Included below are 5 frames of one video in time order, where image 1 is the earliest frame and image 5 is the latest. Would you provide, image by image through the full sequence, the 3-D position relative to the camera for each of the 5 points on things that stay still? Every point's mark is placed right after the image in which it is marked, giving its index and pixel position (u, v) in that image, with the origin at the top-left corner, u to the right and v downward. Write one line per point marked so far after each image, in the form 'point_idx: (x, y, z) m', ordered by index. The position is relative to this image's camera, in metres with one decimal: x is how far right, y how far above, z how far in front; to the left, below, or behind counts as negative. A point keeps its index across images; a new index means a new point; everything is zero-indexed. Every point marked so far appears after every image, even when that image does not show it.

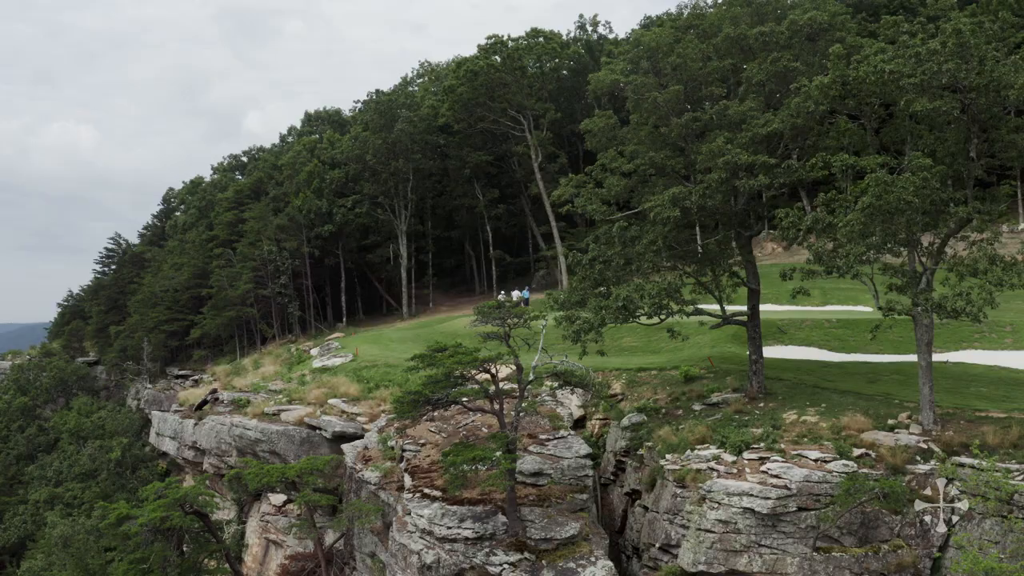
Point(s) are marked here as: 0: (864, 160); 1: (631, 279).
0: (+6.8, +2.5, +13.5) m
1: (+3.0, +0.2, +17.5) m
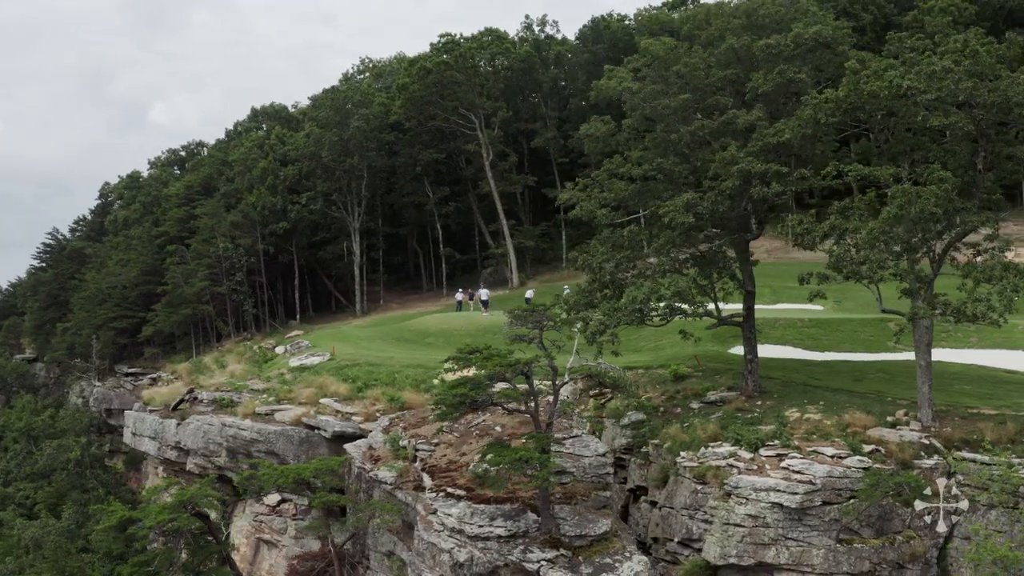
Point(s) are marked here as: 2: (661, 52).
0: (+7.4, +2.4, +14.2) m
1: (+3.3, +0.2, +17.9) m
2: (+3.9, +6.2, +18.8) m
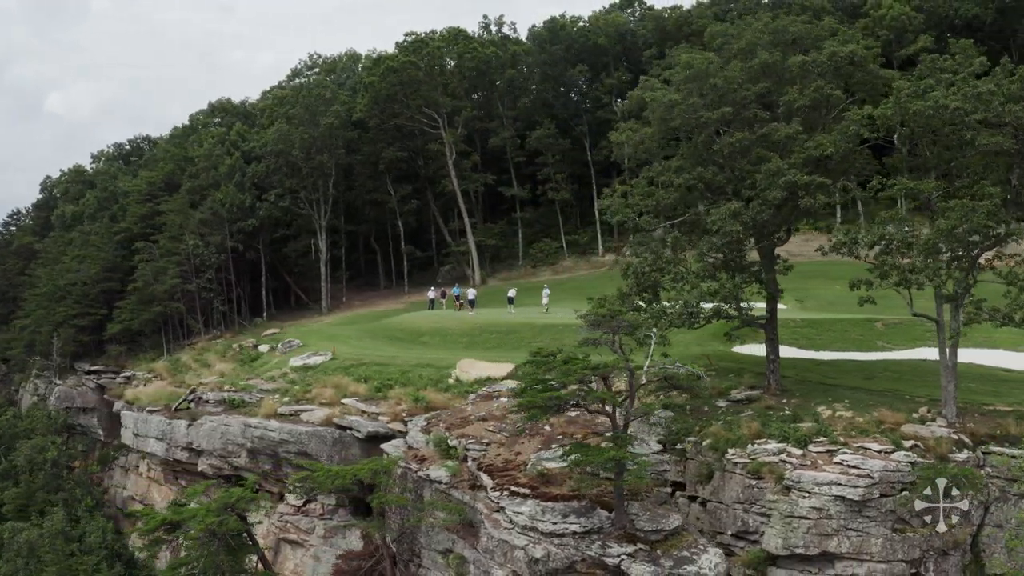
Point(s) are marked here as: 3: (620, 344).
0: (+8.8, +2.2, +15.2) m
1: (+4.5, +0.1, +18.6) m
2: (+5.1, +6.1, +19.5) m
3: (+2.6, -1.2, +14.9) m
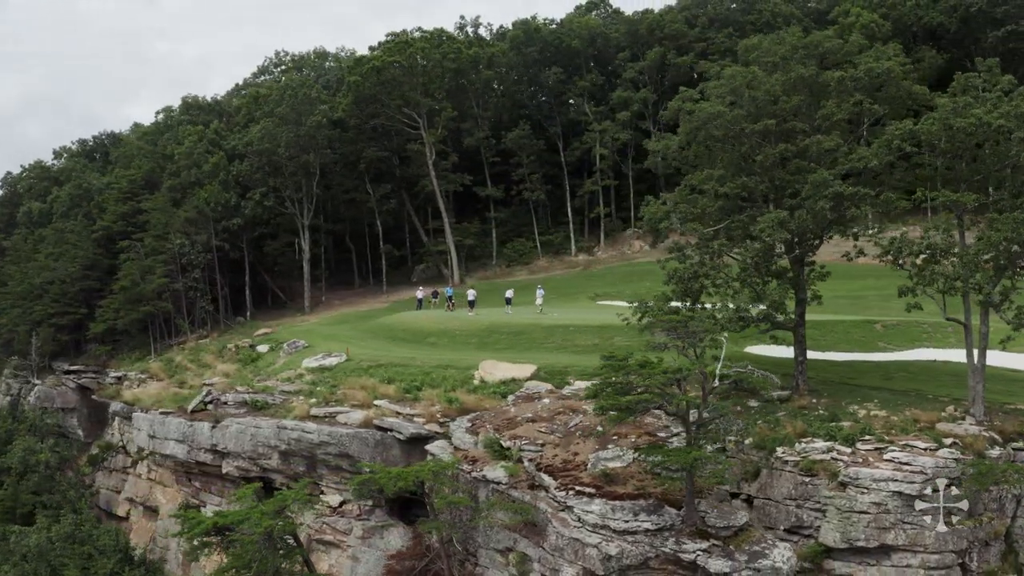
0: (+10.3, +2.1, +16.1) m
1: (+5.8, 0.0, +19.3) m
2: (+6.3, +6.0, +20.2) m
3: (+4.0, -1.3, +15.6) m
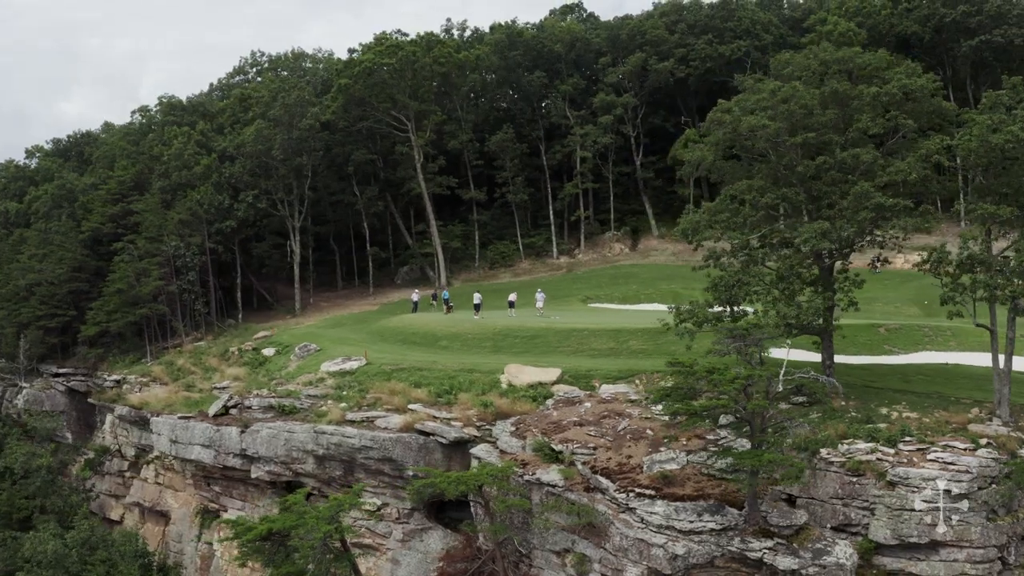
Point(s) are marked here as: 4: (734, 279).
0: (+11.7, +1.9, +17.0) m
1: (+7.1, -0.2, +20.0) m
2: (+7.6, +5.8, +20.9) m
3: (+5.5, -1.5, +16.2) m
4: (+6.2, +0.3, +19.8) m
